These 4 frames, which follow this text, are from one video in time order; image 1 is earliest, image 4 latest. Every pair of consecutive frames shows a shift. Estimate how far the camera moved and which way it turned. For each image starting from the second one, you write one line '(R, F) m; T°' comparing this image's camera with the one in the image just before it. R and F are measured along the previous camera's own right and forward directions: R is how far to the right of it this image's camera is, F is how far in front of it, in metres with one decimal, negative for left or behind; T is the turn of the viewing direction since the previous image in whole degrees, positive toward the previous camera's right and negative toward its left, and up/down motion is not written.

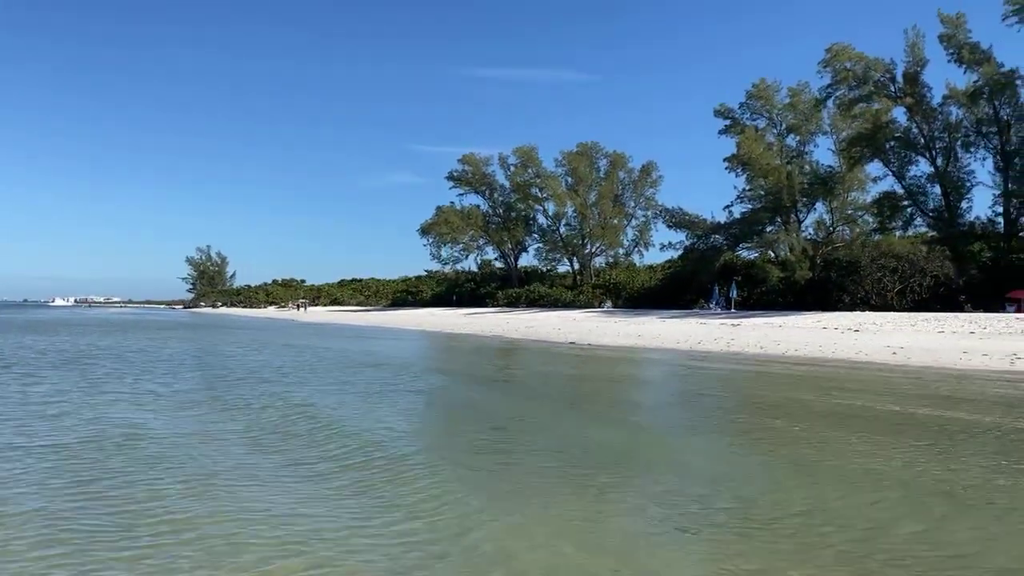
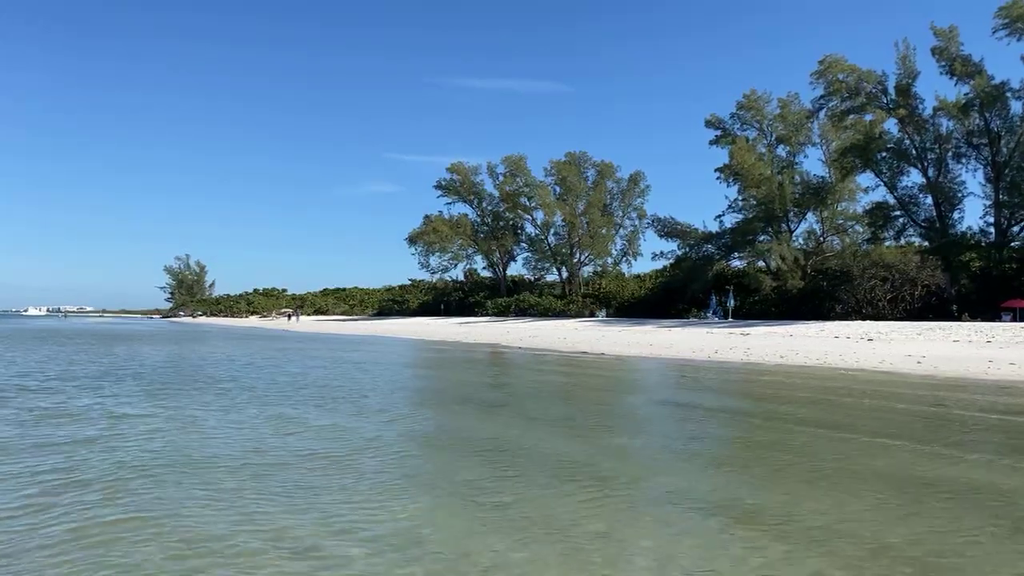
(-0.1, +0.7) m; +1°
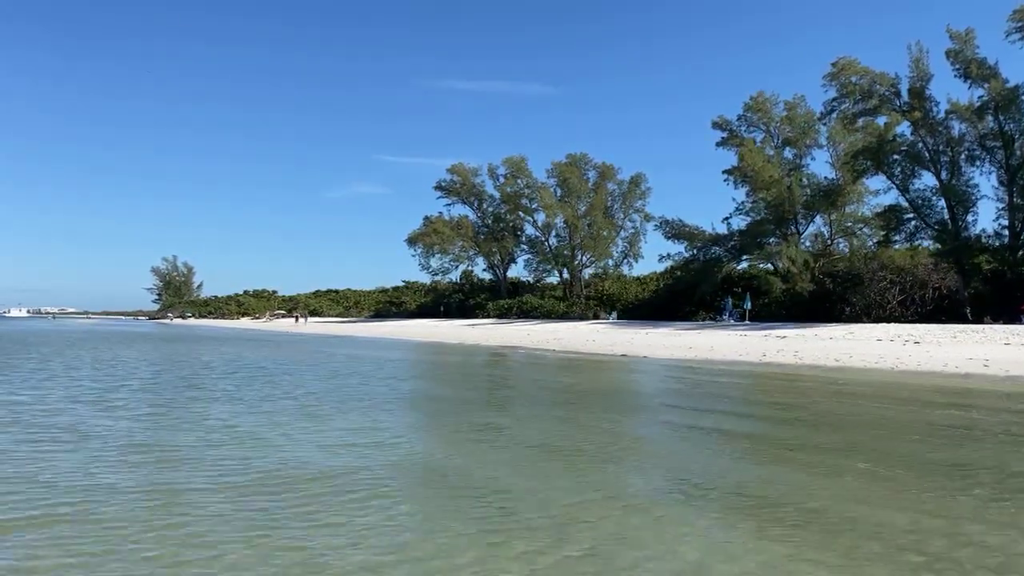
(-0.2, +1.1) m; 0°
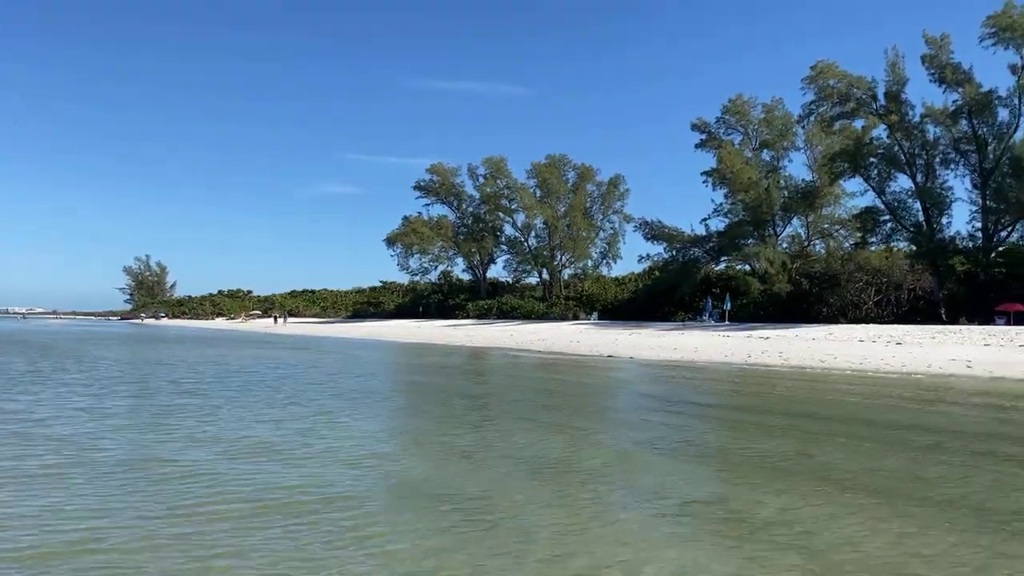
(0.0, +0.2) m; +2°
